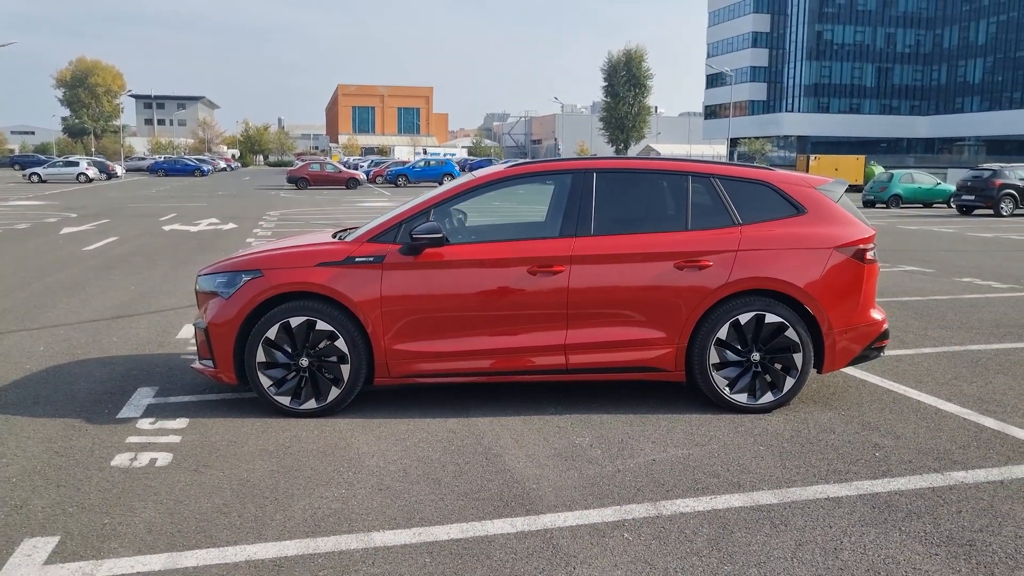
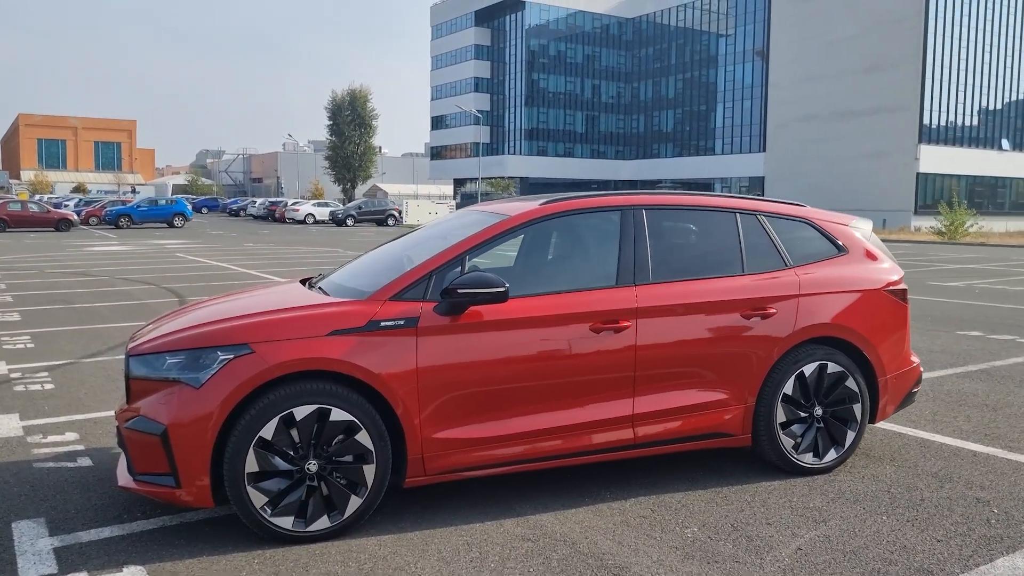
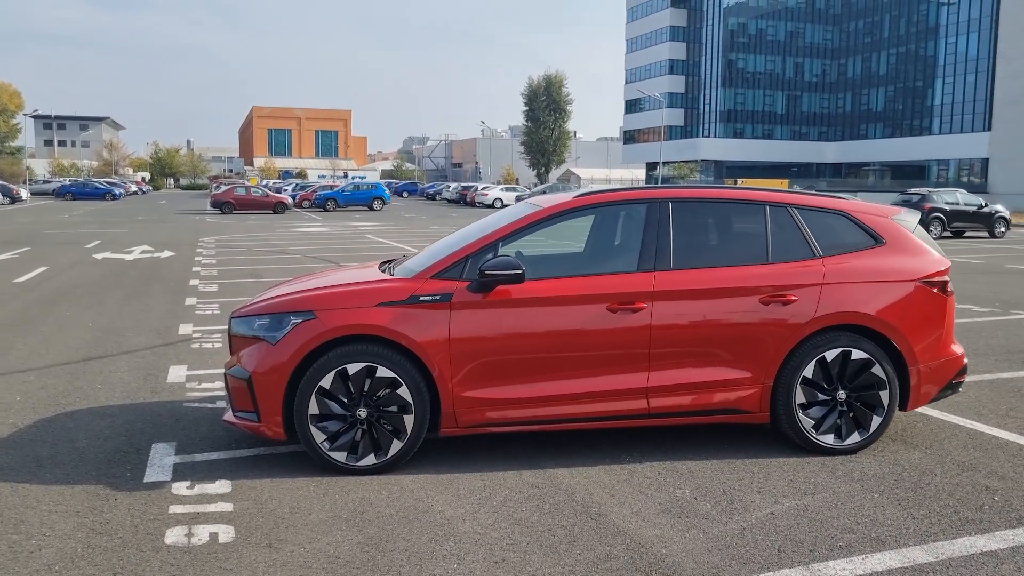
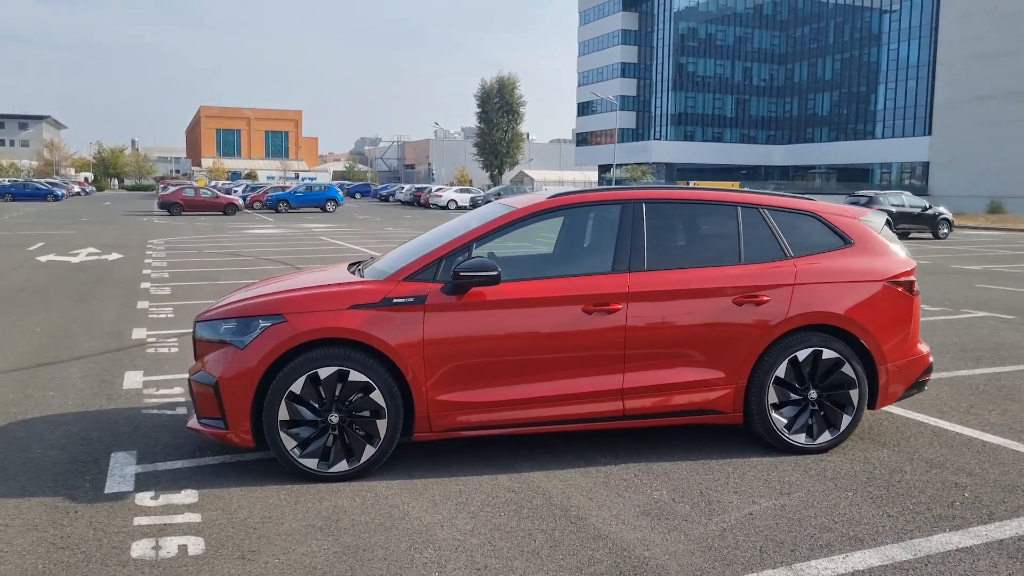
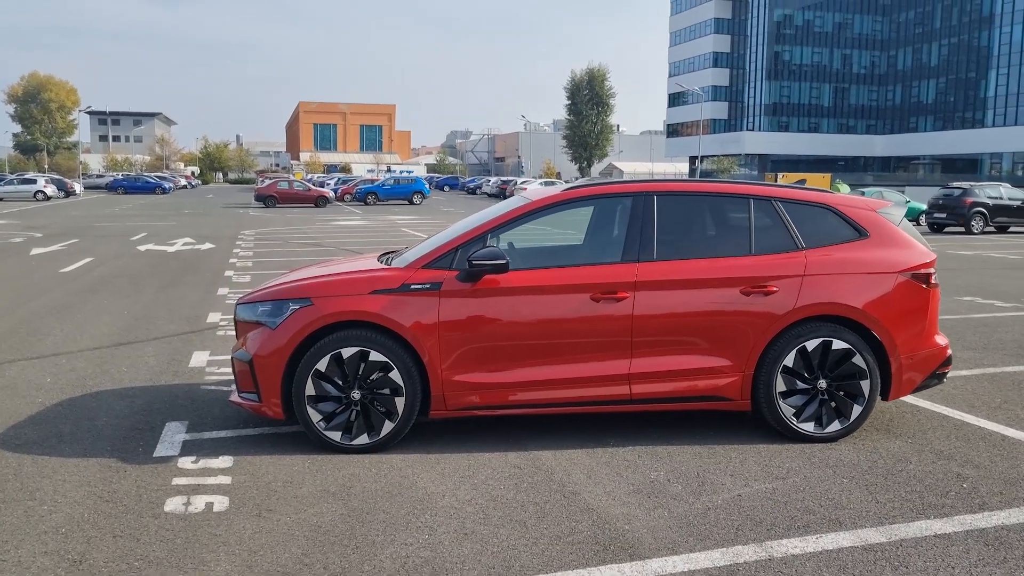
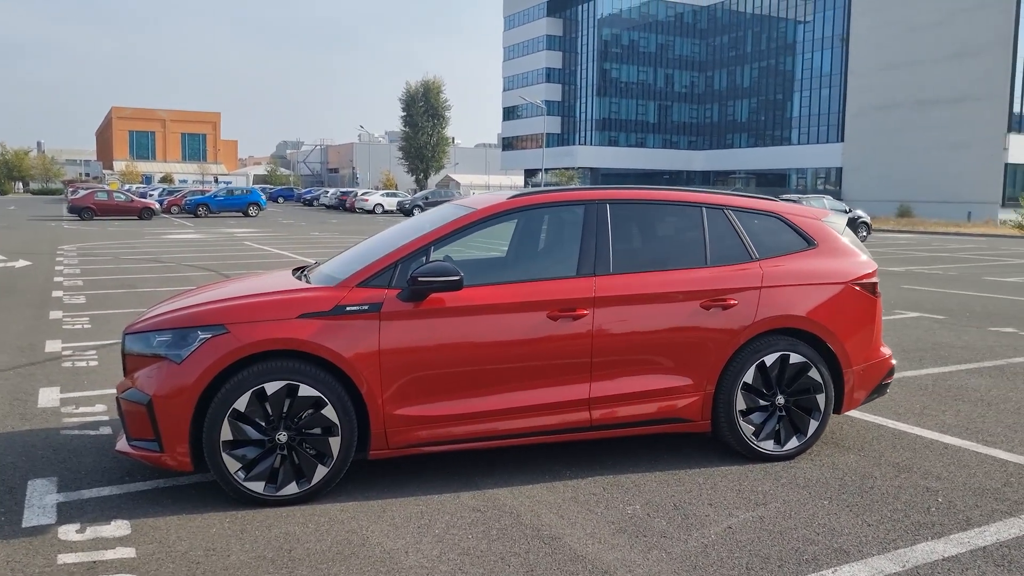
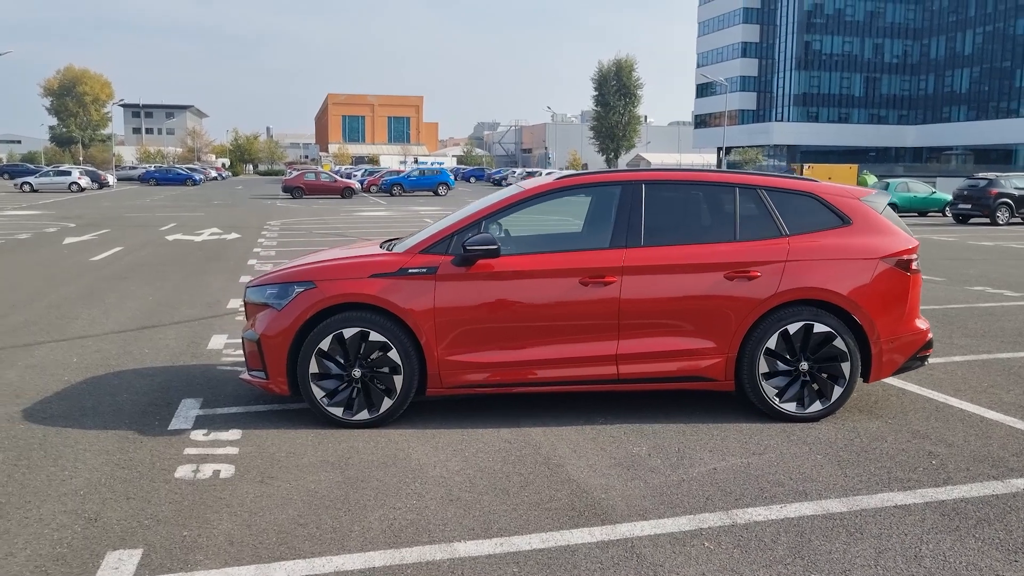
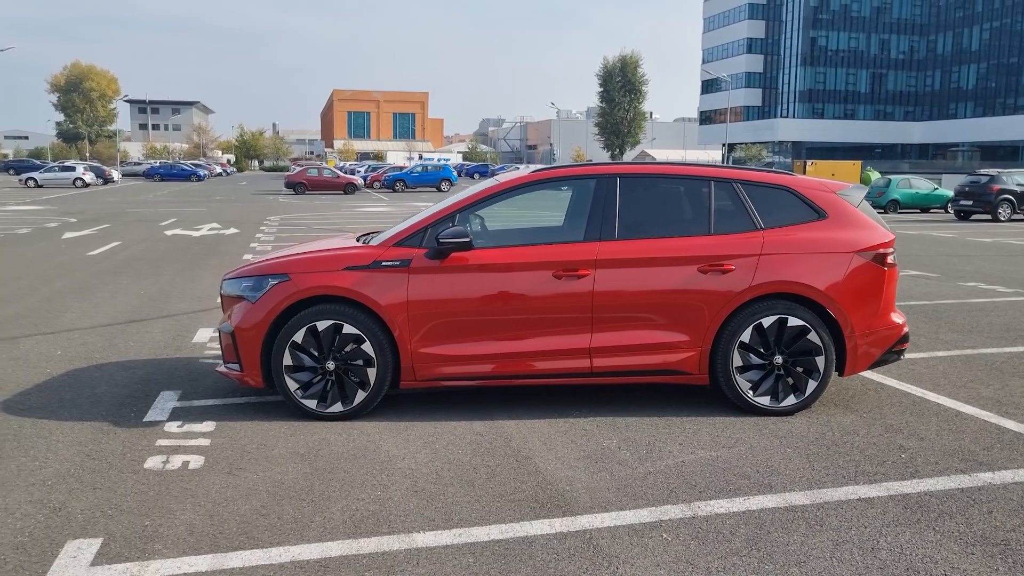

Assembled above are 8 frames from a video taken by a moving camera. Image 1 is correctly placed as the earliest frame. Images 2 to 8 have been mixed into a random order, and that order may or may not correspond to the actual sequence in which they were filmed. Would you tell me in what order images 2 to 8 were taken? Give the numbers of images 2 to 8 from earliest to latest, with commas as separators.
8, 7, 5, 3, 4, 6, 2
